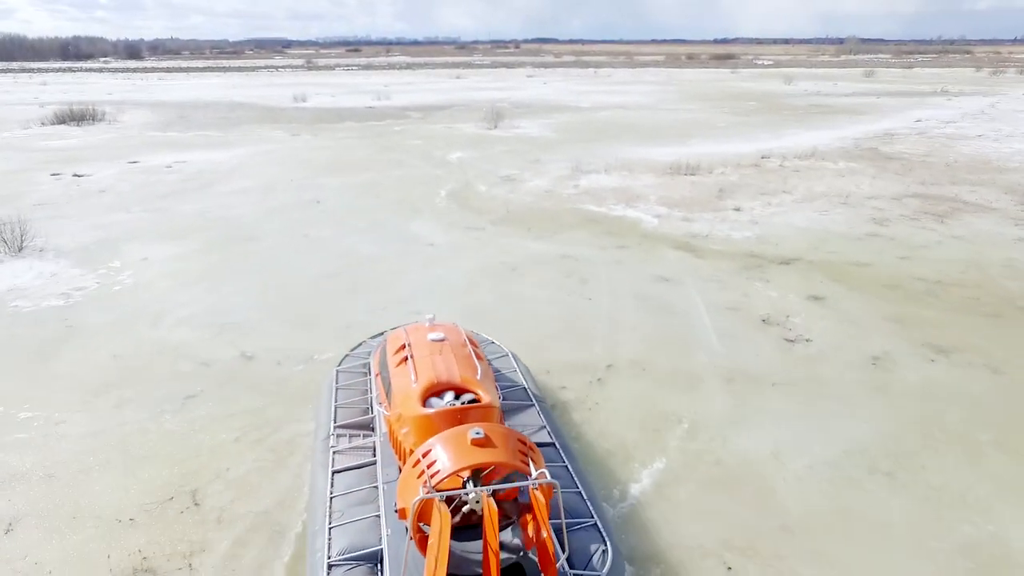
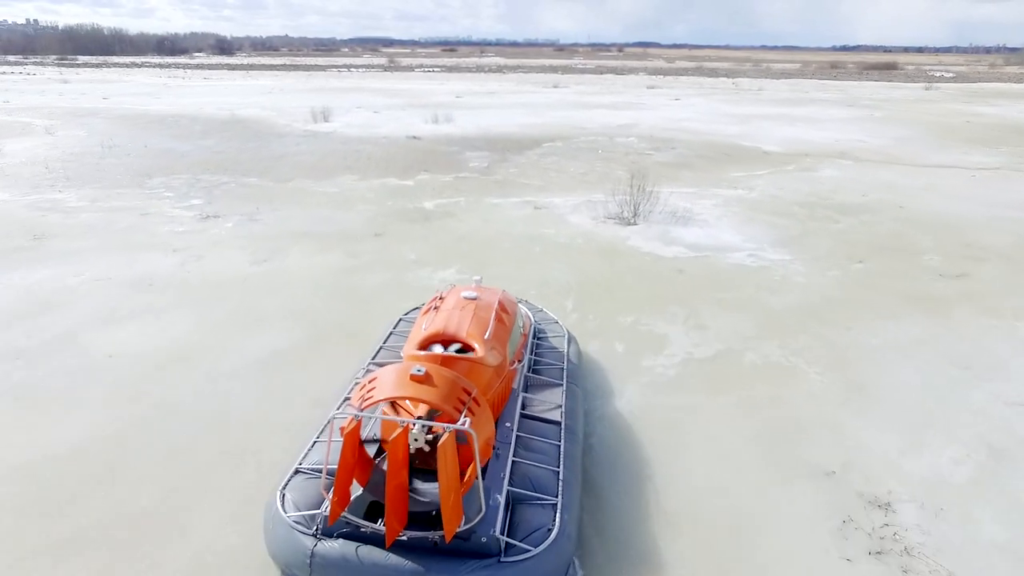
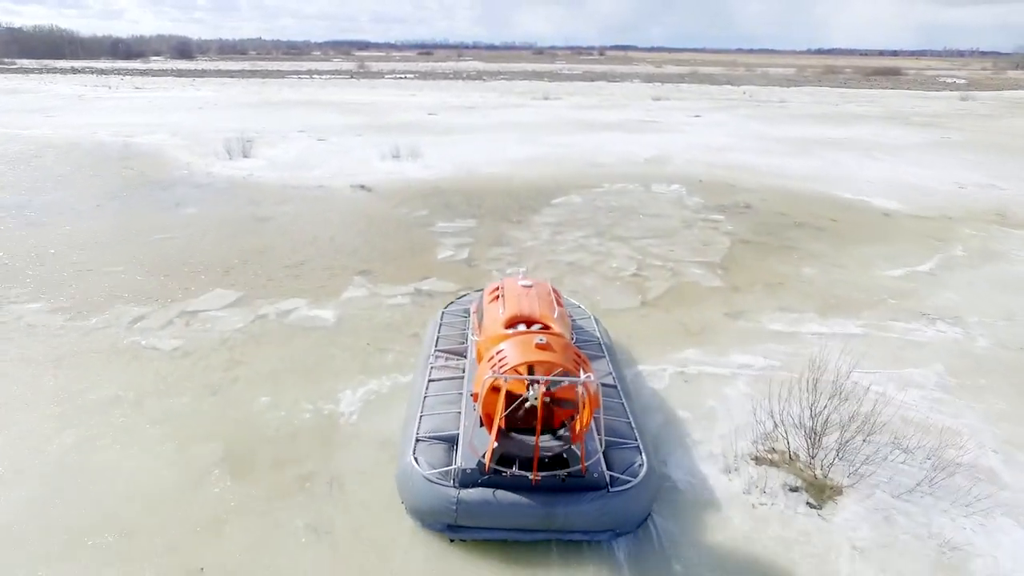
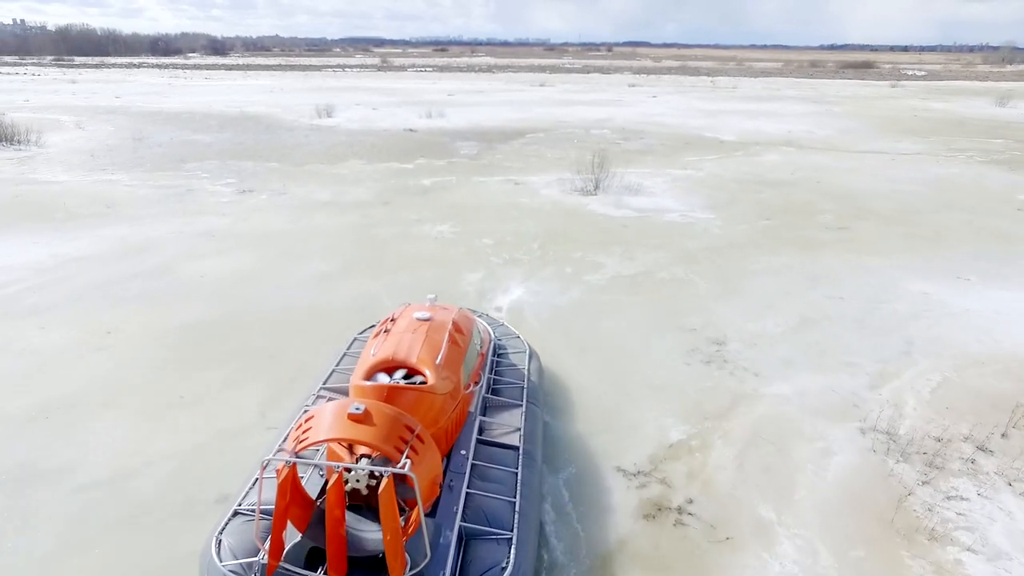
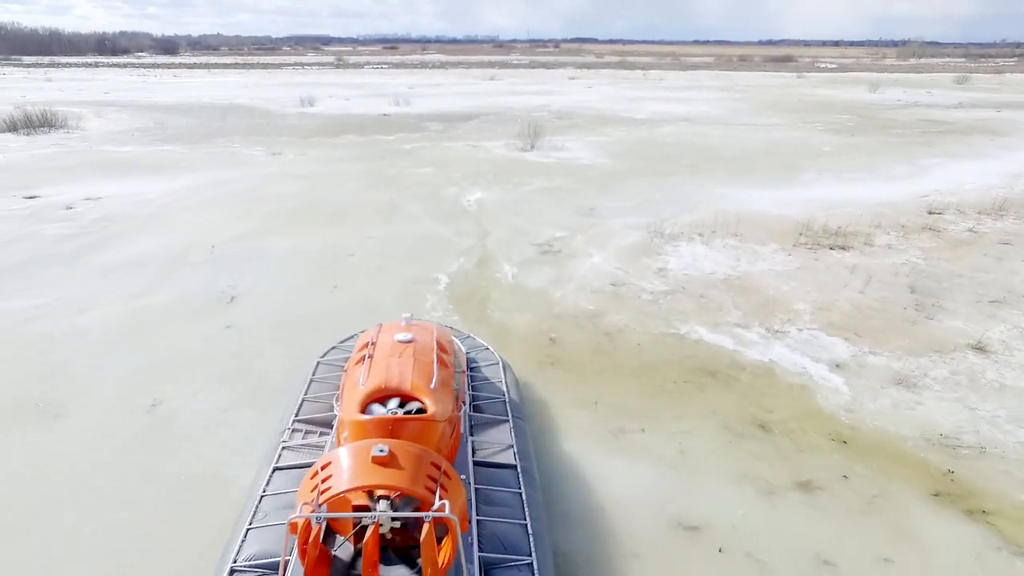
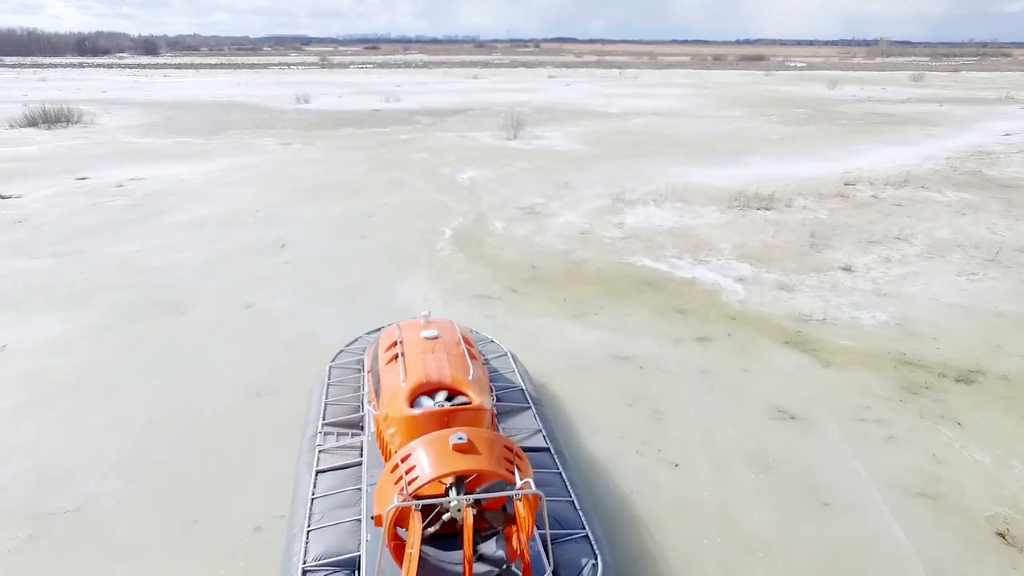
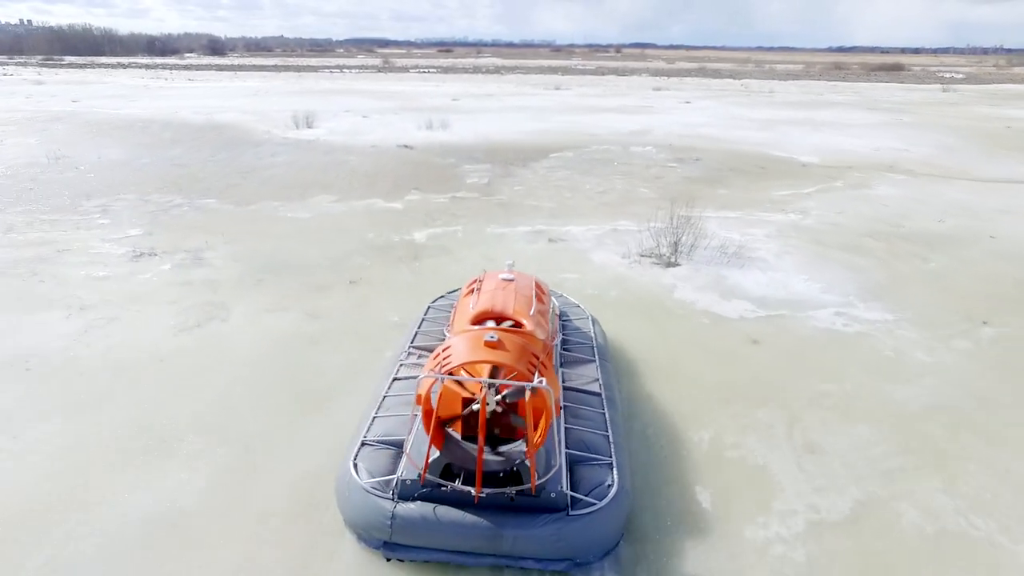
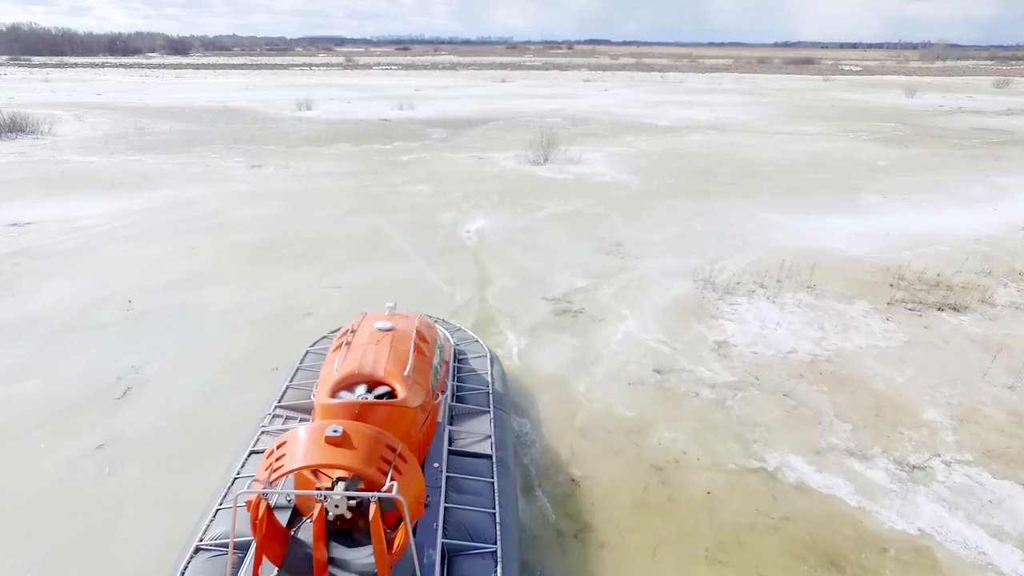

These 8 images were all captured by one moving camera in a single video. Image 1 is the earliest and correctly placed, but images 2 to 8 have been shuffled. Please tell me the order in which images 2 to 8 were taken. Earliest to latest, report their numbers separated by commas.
6, 5, 8, 4, 2, 7, 3
